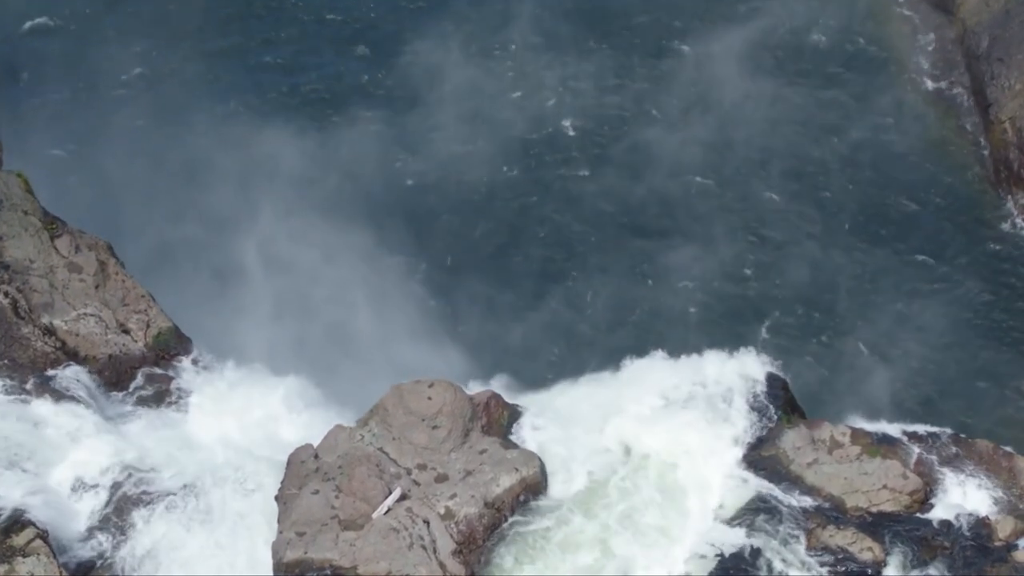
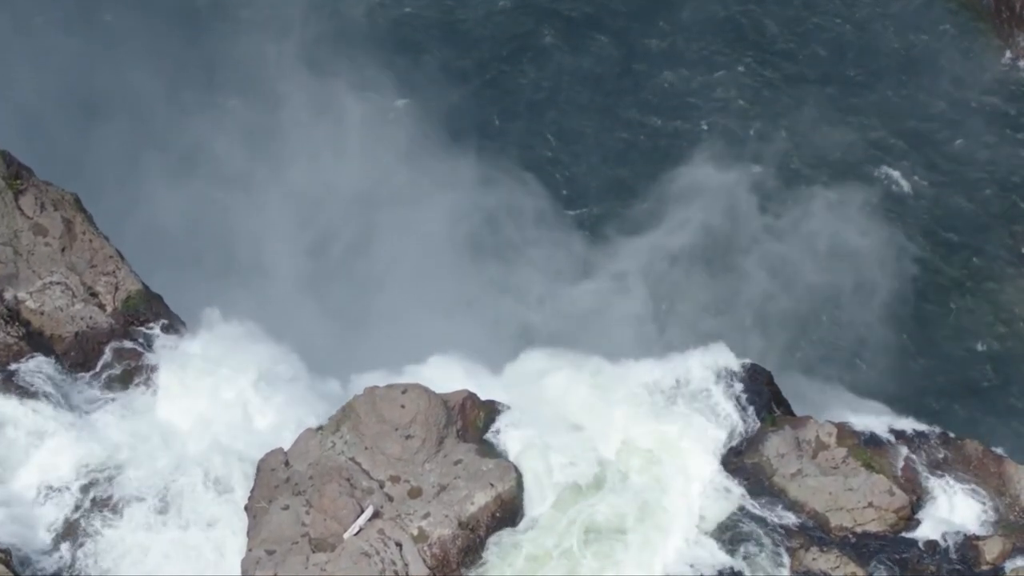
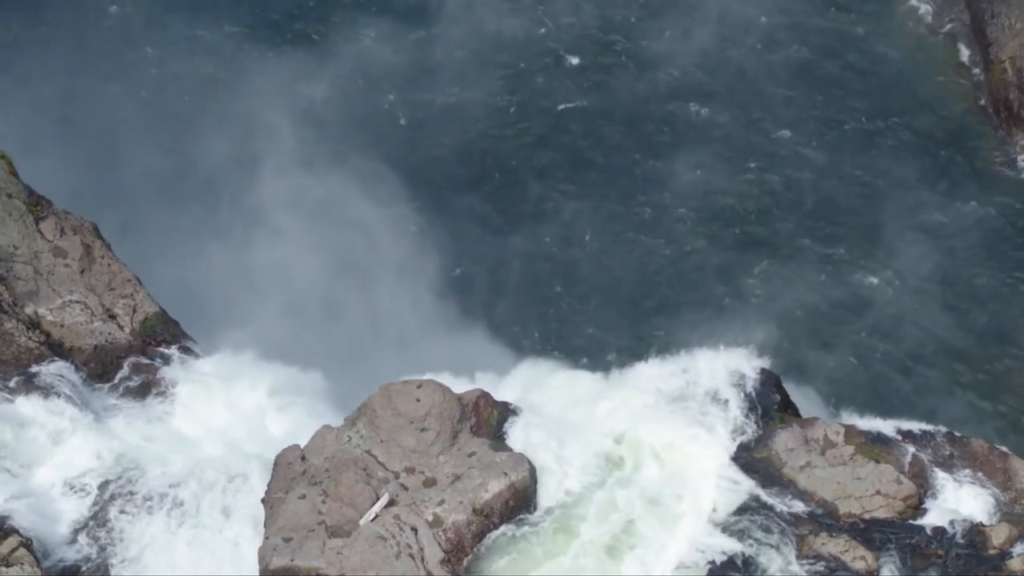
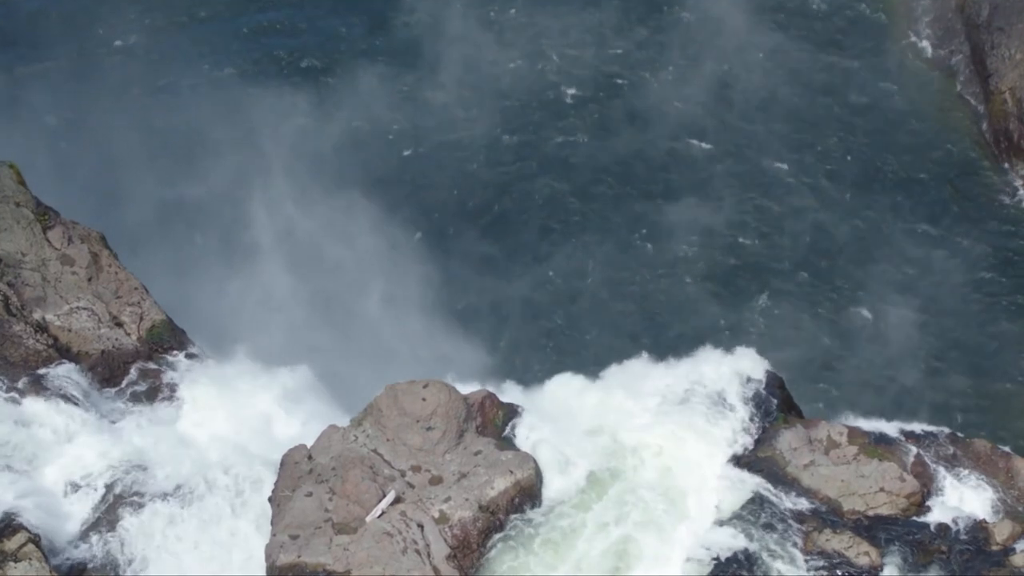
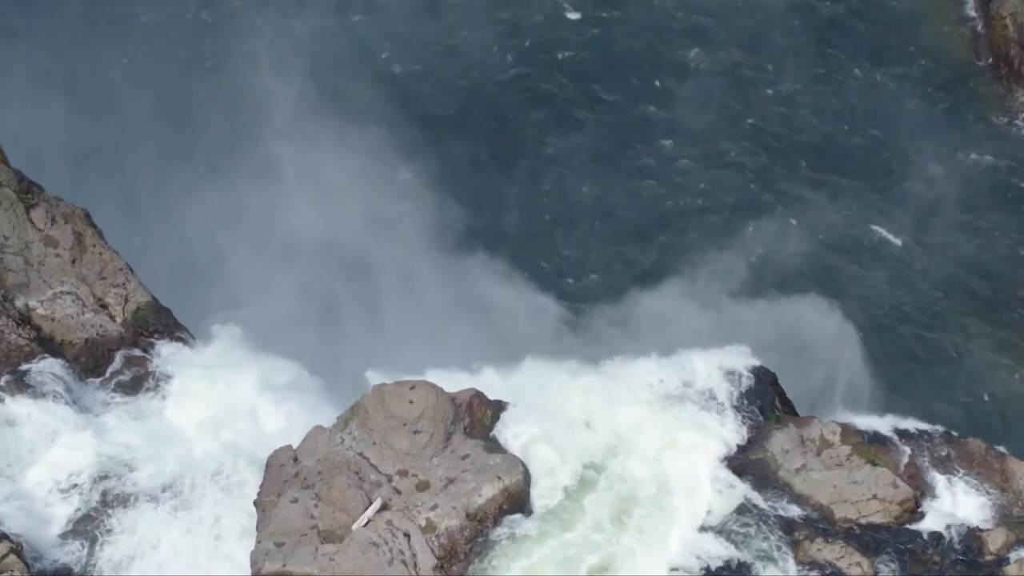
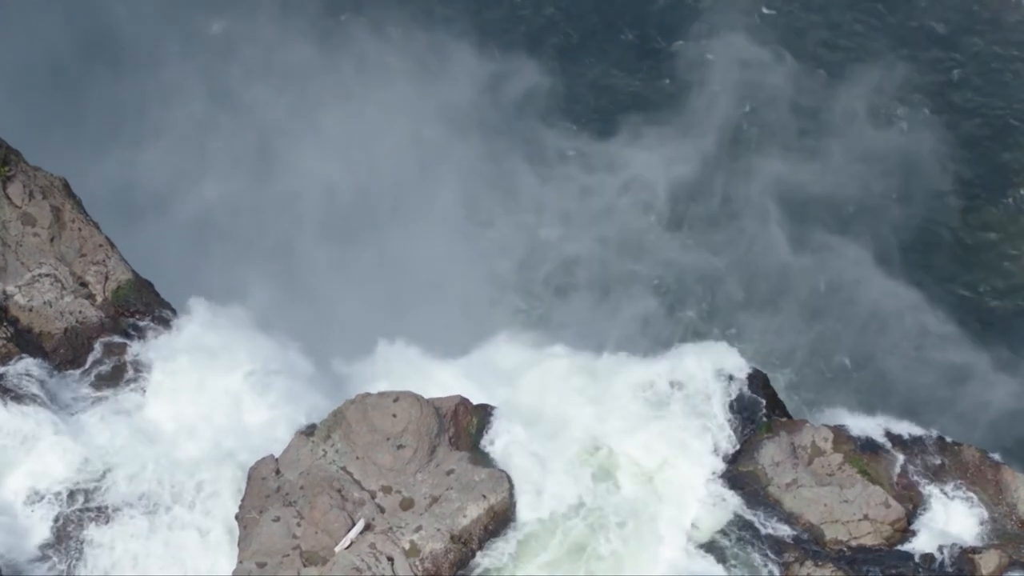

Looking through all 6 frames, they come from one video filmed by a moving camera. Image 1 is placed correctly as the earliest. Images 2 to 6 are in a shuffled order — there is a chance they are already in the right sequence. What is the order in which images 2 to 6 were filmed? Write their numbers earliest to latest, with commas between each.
4, 3, 5, 2, 6
